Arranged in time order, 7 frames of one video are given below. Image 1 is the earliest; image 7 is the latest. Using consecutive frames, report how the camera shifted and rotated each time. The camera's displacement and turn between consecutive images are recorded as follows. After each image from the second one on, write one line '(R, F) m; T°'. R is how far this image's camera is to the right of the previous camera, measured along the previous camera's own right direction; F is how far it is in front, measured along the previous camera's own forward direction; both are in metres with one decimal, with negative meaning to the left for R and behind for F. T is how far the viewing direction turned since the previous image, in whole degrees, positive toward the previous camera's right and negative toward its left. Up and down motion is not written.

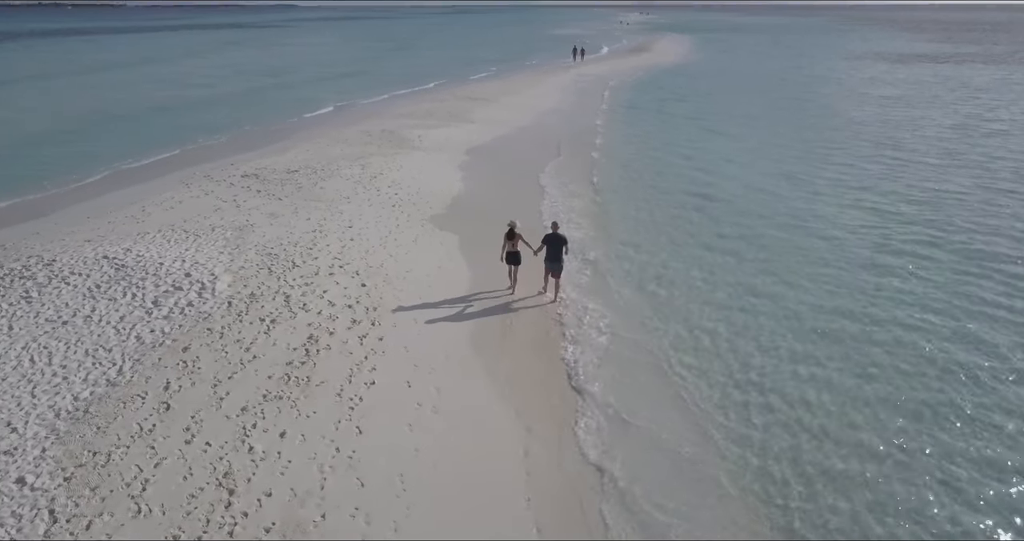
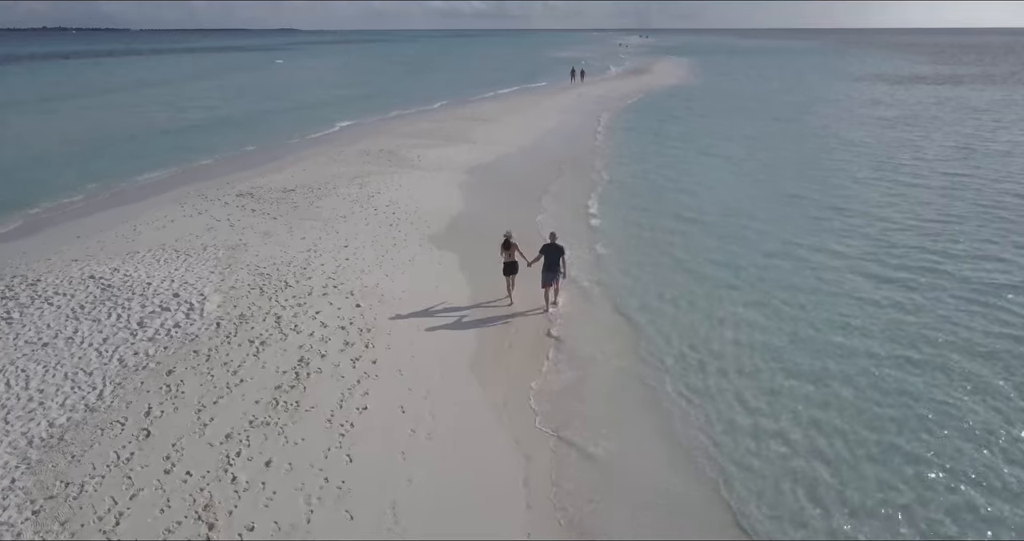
(0.0, +0.4) m; 0°
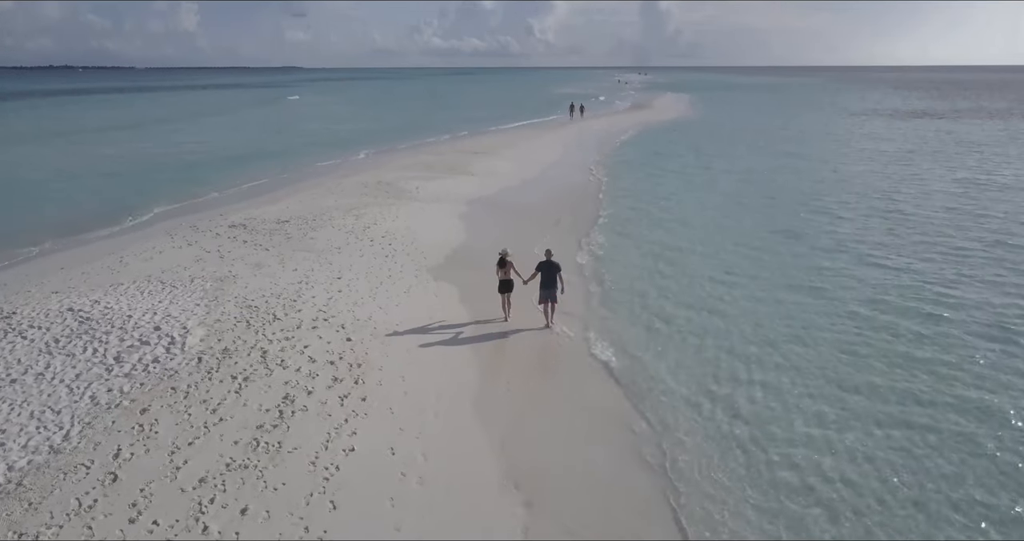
(0.0, +0.5) m; 0°
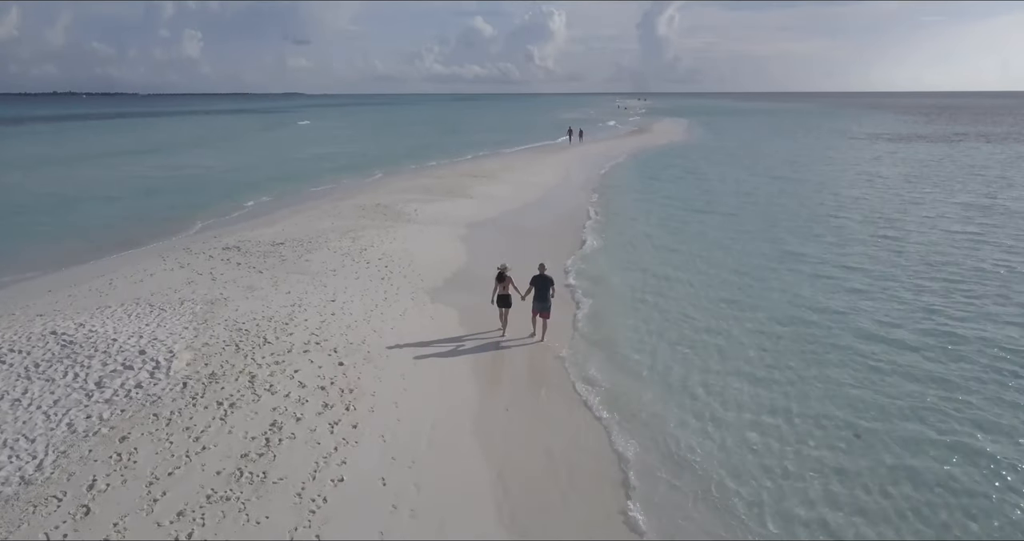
(0.0, +0.3) m; 0°
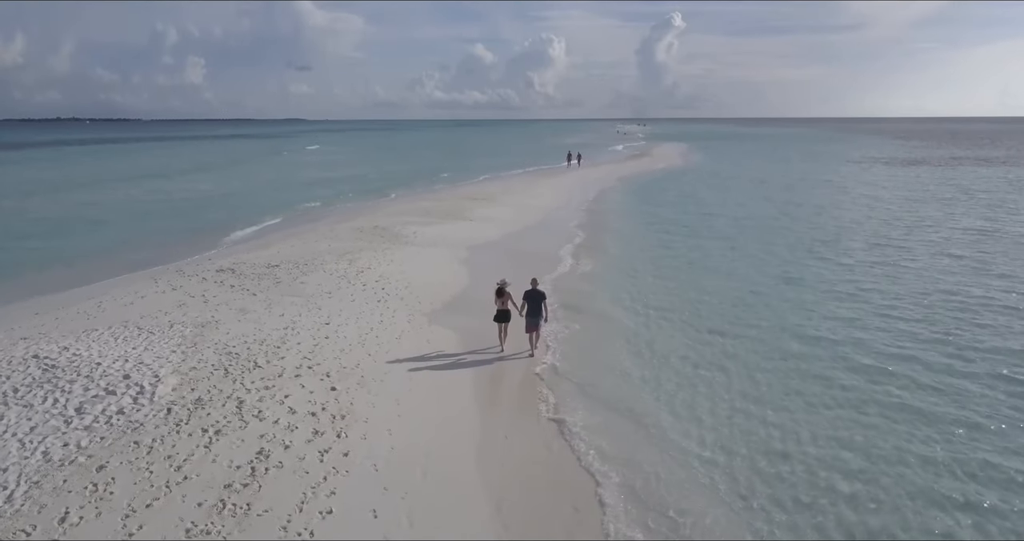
(0.0, +0.3) m; 0°
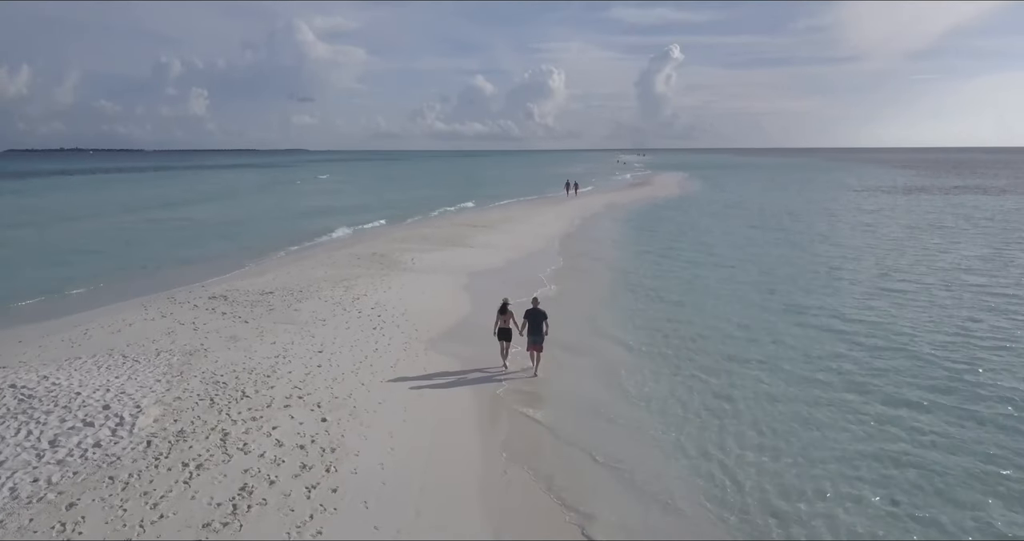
(0.0, +0.4) m; 0°
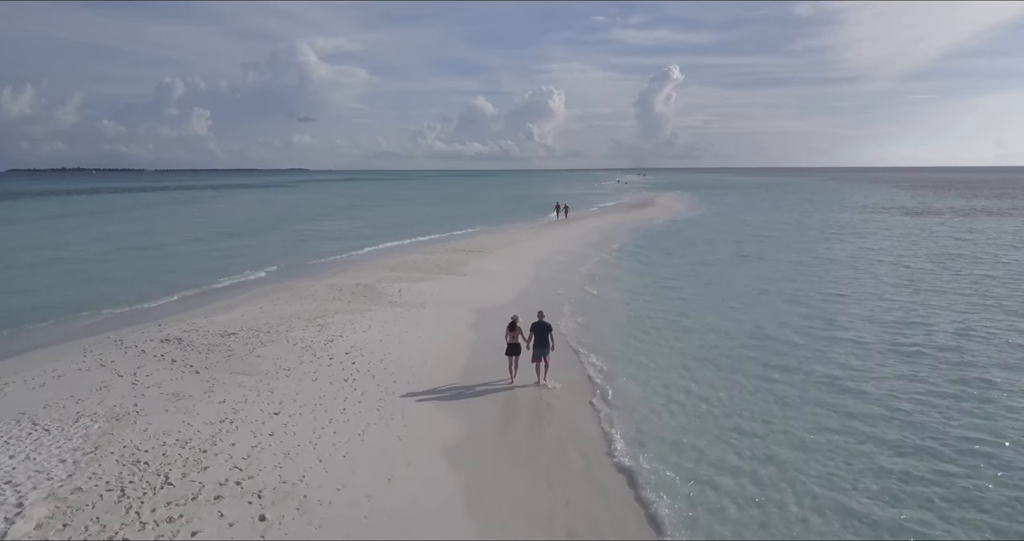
(+0.1, +2.1) m; 0°
